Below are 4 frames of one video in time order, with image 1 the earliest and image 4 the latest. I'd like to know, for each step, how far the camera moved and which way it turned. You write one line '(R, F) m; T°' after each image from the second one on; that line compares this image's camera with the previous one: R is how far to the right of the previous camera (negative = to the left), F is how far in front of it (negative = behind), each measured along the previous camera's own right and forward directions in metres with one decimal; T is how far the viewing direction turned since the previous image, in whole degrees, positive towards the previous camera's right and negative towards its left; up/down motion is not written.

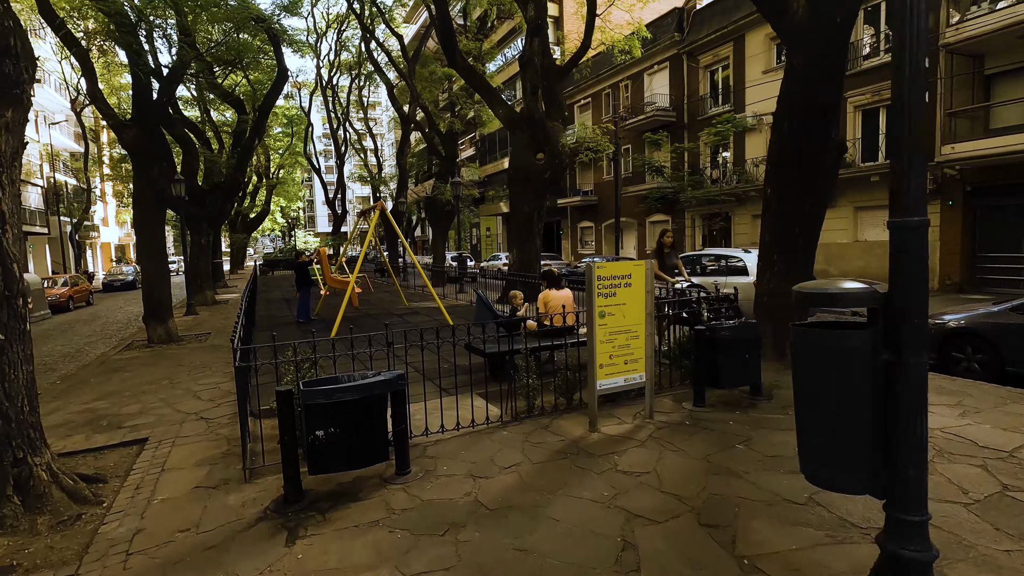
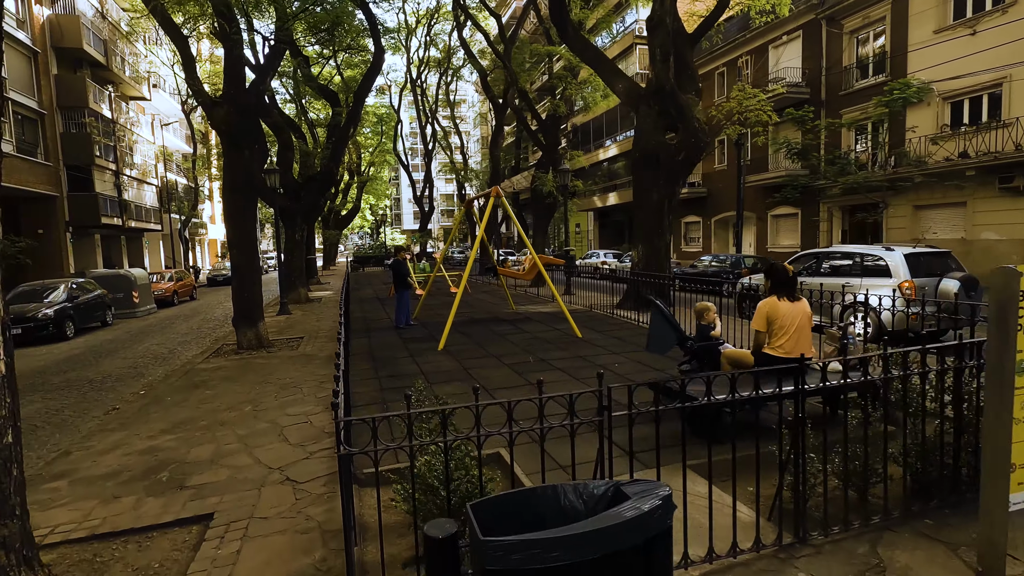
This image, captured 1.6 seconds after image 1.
(-1.0, +1.9) m; -8°
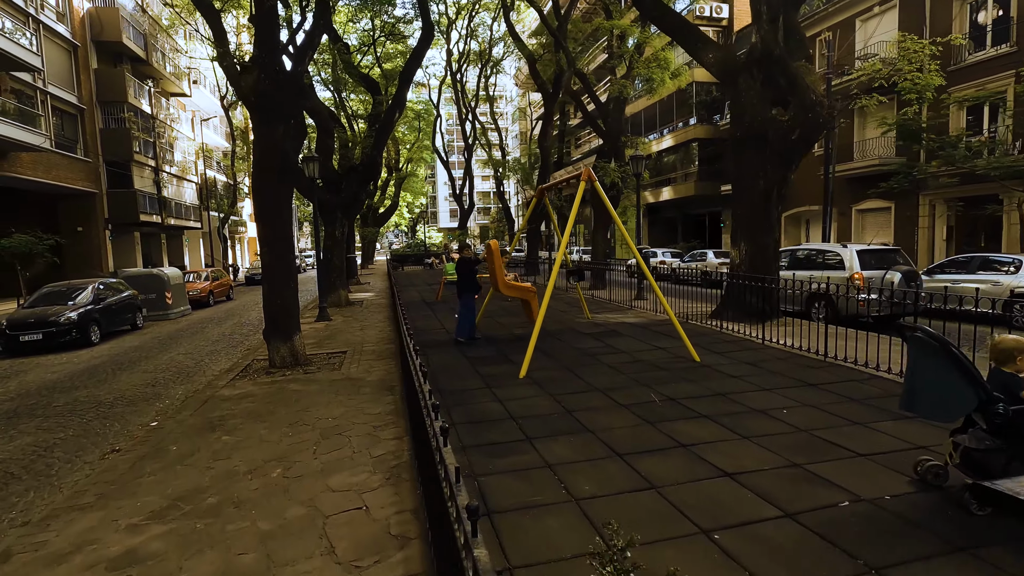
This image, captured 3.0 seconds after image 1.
(-0.8, +1.8) m; -3°
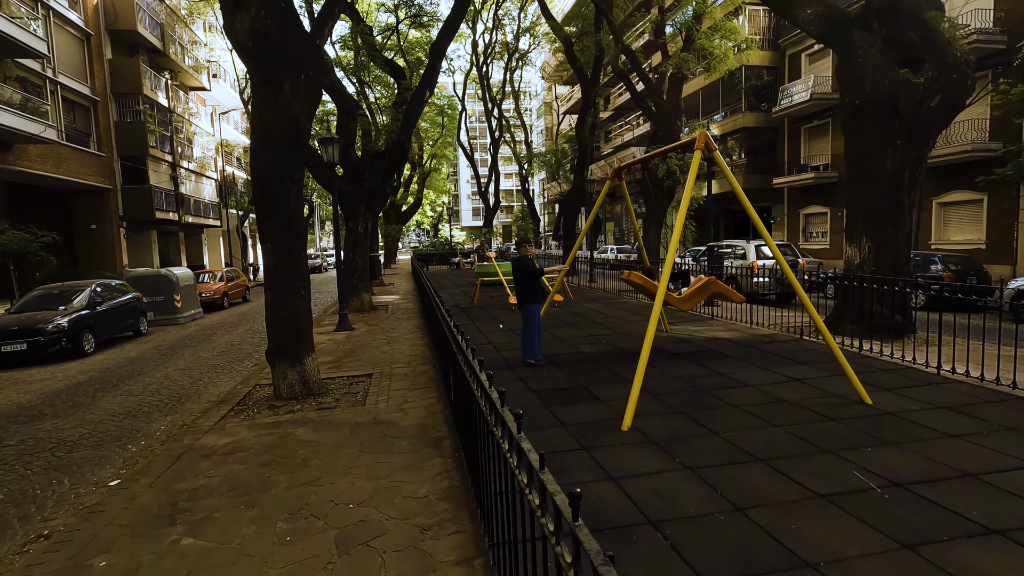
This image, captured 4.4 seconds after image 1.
(-0.6, +1.9) m; -2°
